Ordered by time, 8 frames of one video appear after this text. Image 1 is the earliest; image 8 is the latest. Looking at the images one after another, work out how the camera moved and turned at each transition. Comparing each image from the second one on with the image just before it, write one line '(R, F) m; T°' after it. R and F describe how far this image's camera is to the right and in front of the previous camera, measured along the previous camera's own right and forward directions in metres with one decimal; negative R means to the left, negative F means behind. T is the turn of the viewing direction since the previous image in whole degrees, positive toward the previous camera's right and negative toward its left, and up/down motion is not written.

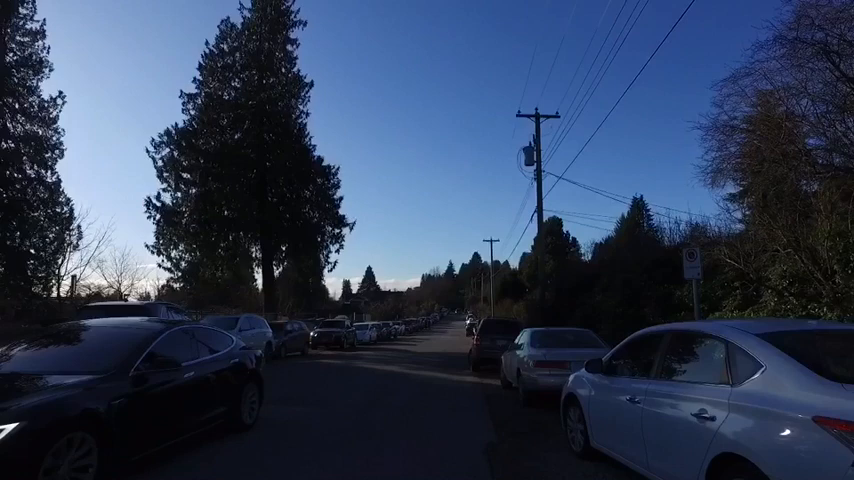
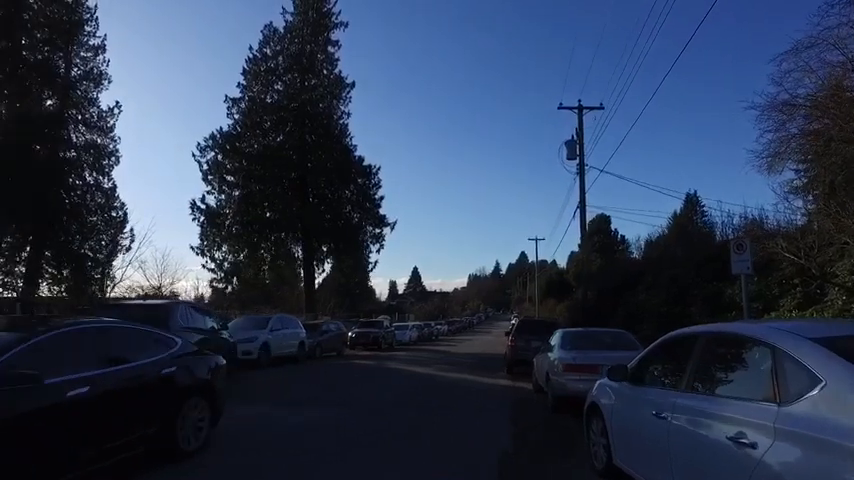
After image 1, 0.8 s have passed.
(+0.3, +0.6) m; -3°
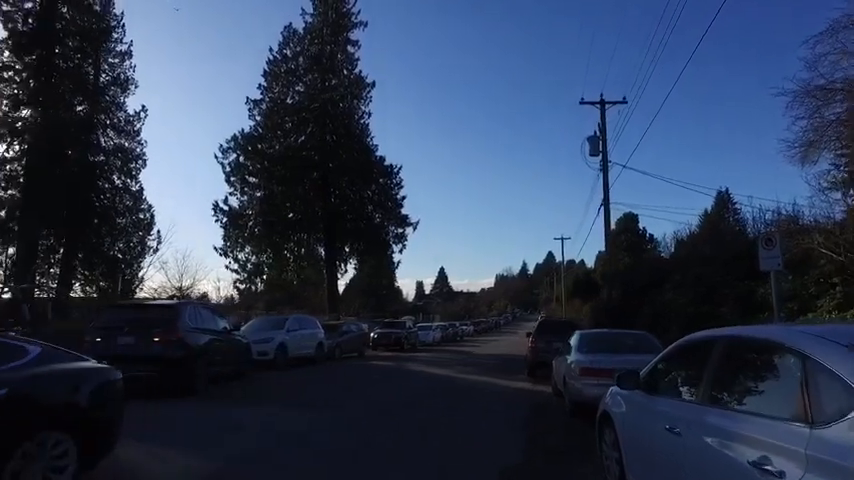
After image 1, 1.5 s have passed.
(+0.2, +0.5) m; -2°
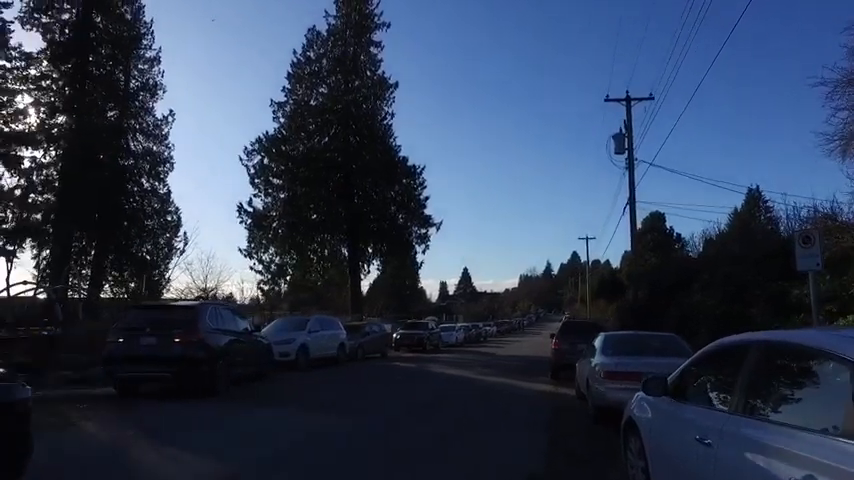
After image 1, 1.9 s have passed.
(0.0, +0.2) m; -2°
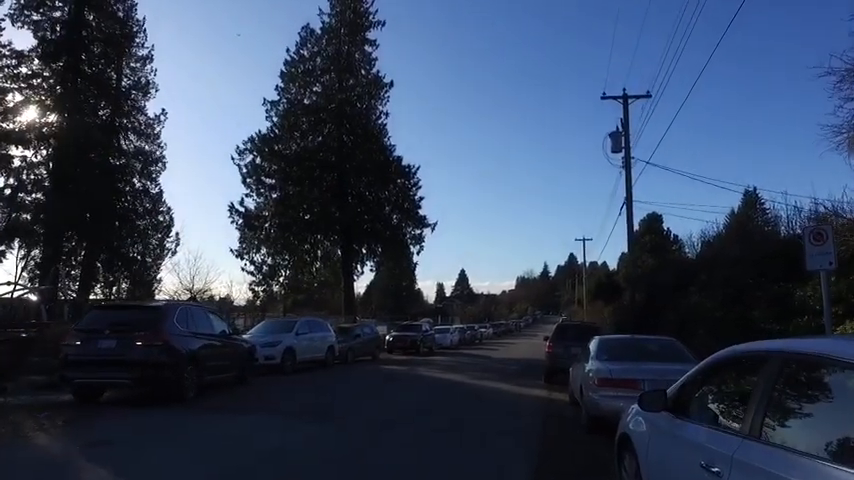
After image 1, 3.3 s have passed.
(+0.2, +0.6) m; 0°
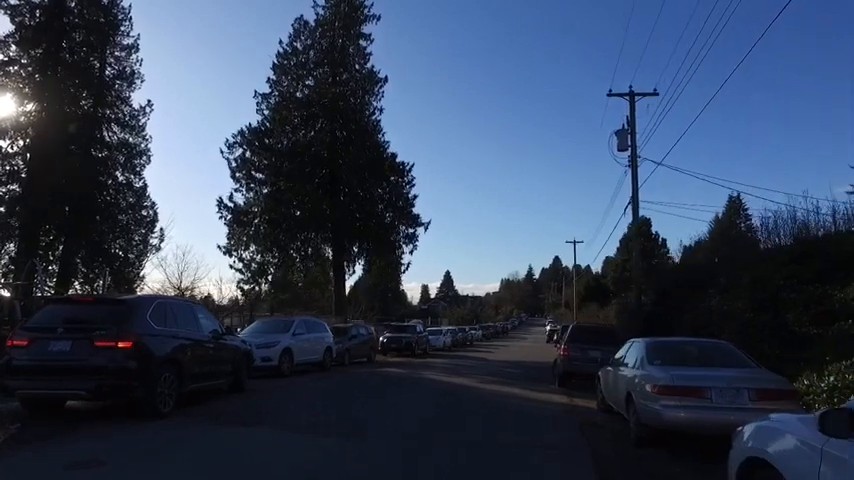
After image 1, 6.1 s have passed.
(-0.6, +1.0) m; +1°
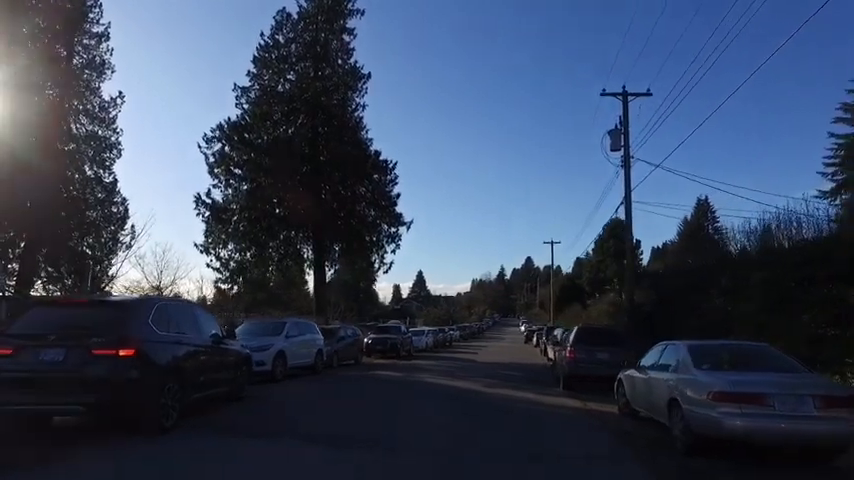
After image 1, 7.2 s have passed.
(-0.7, +0.5) m; +2°
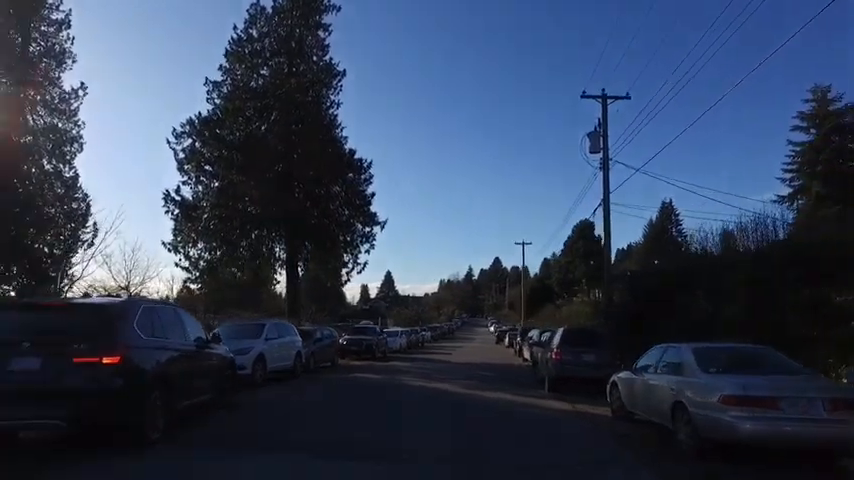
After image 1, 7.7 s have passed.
(-0.4, +0.2) m; +2°
